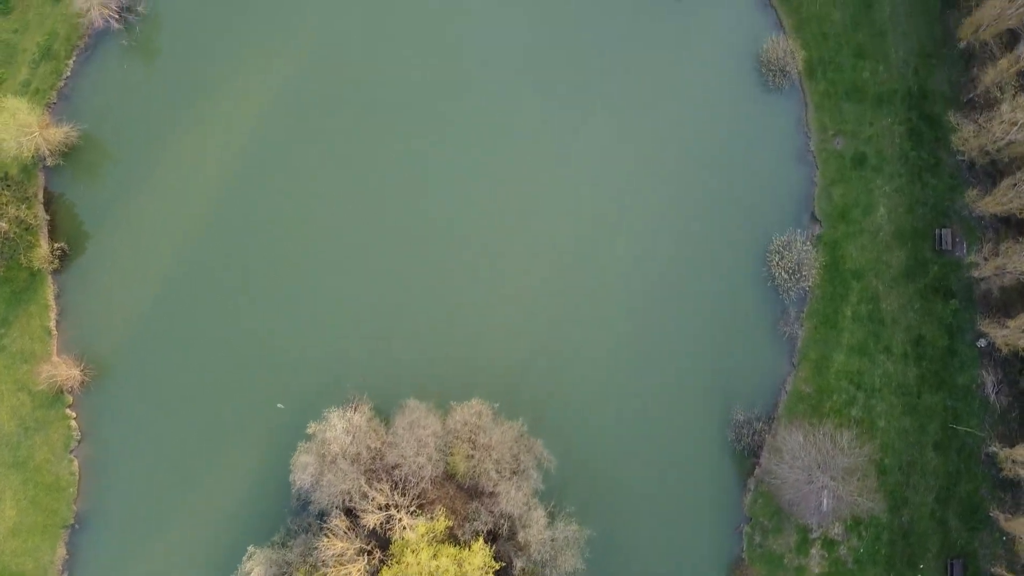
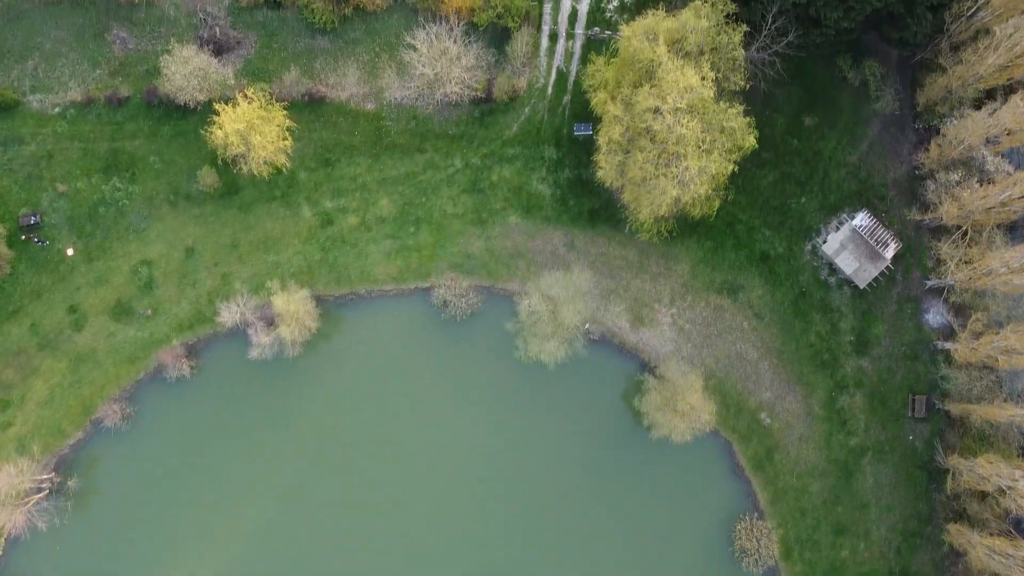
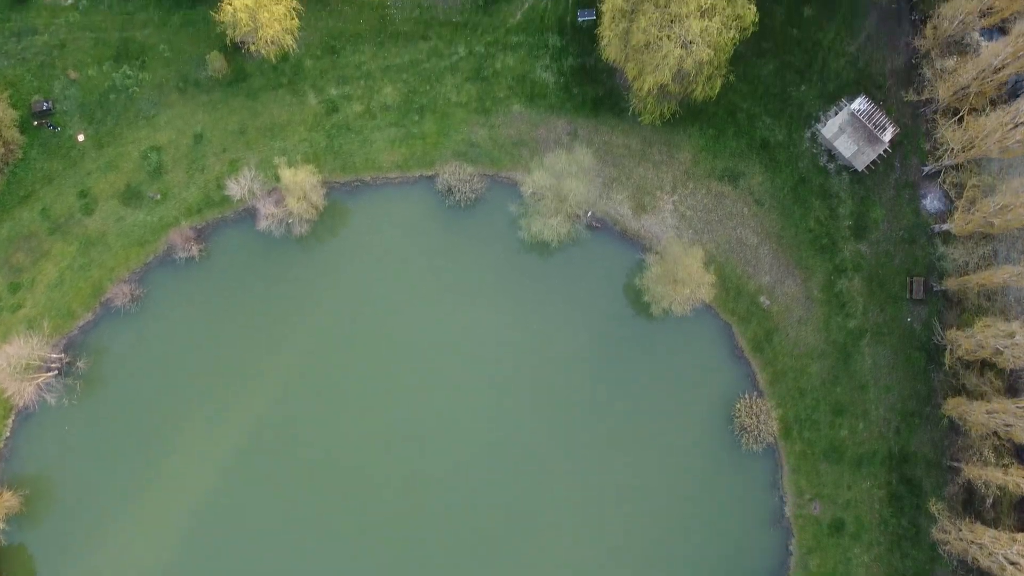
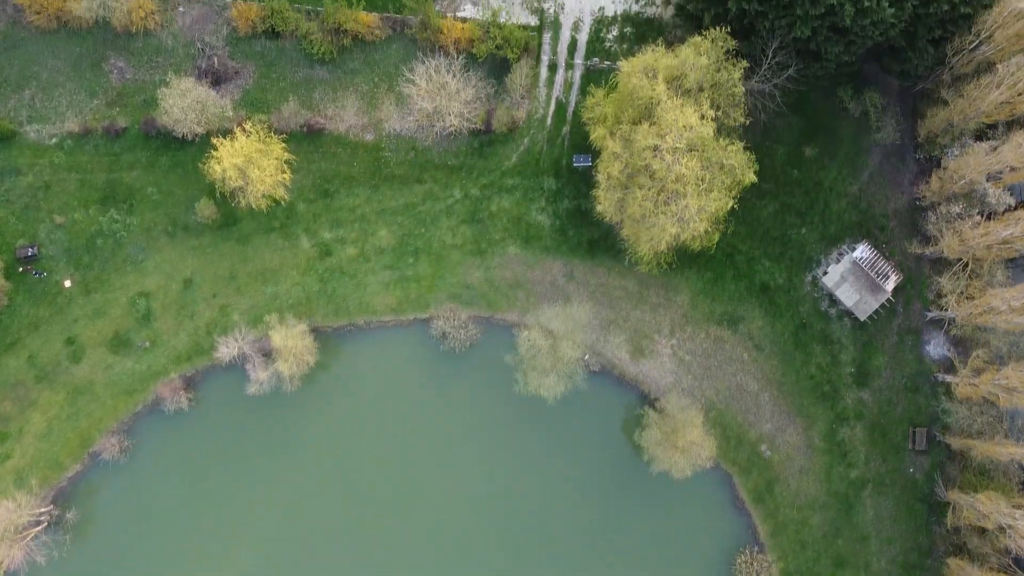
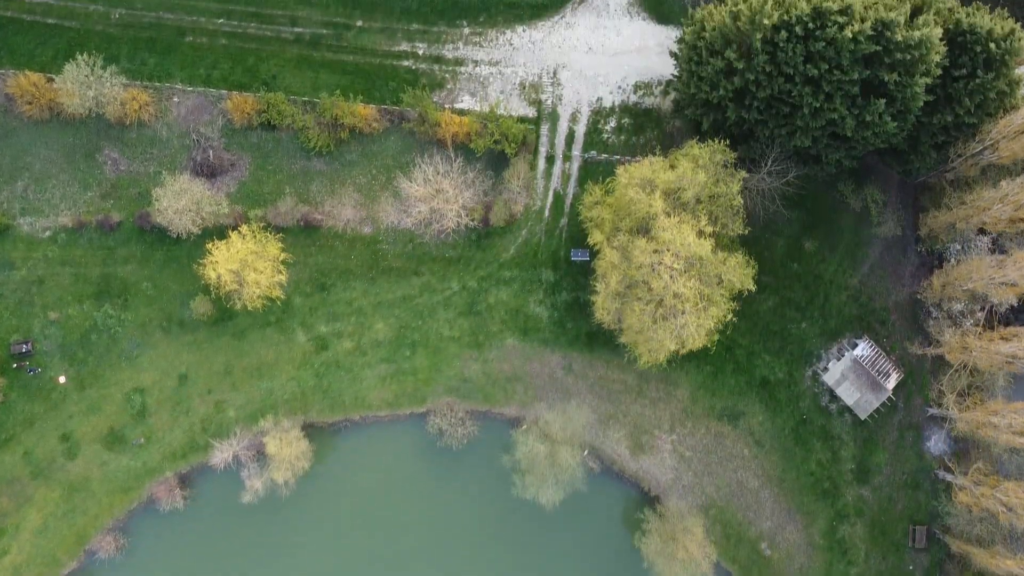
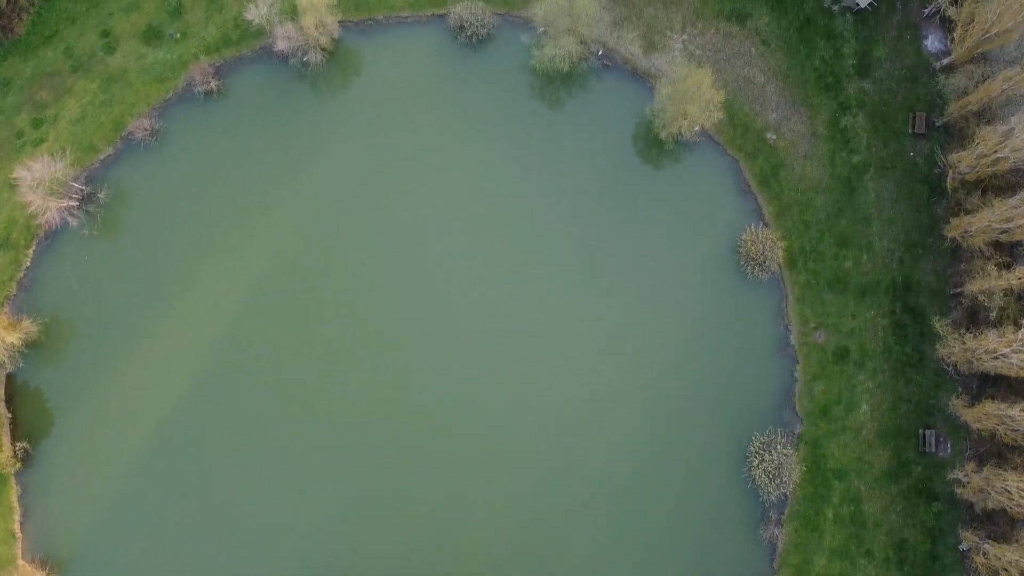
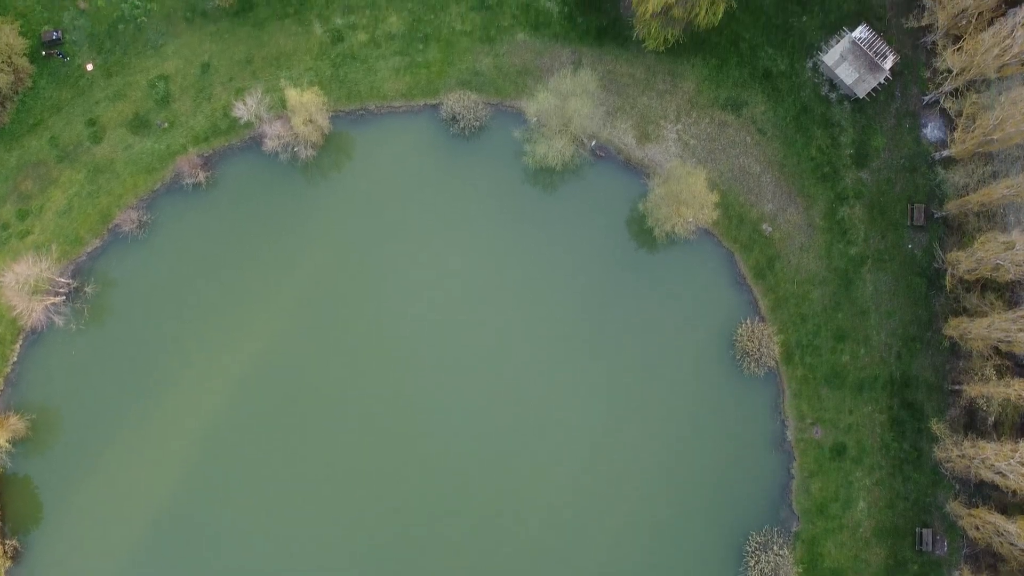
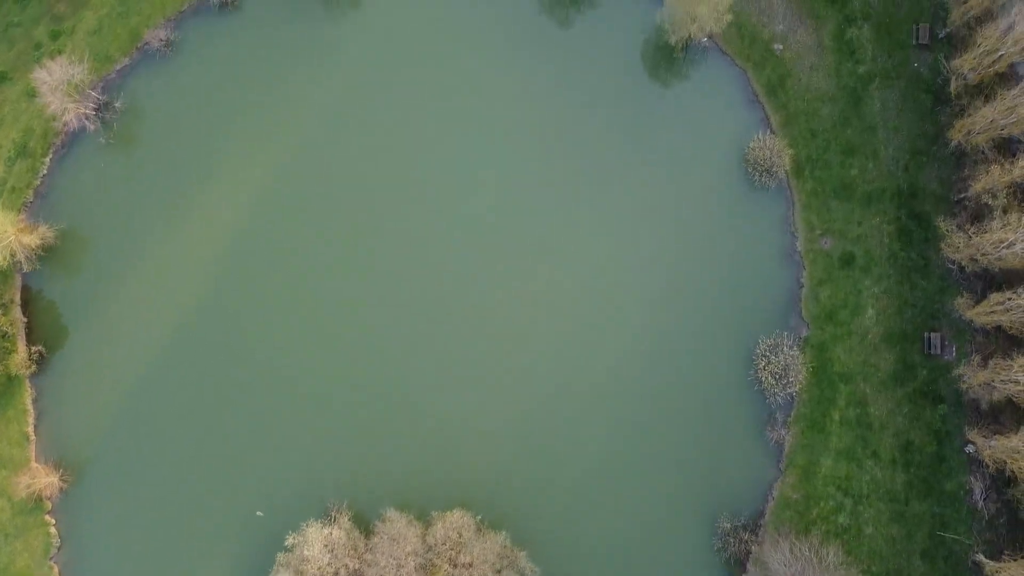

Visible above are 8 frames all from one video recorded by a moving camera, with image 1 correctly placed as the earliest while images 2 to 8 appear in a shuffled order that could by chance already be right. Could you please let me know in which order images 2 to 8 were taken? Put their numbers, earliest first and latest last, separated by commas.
8, 6, 7, 3, 2, 4, 5
